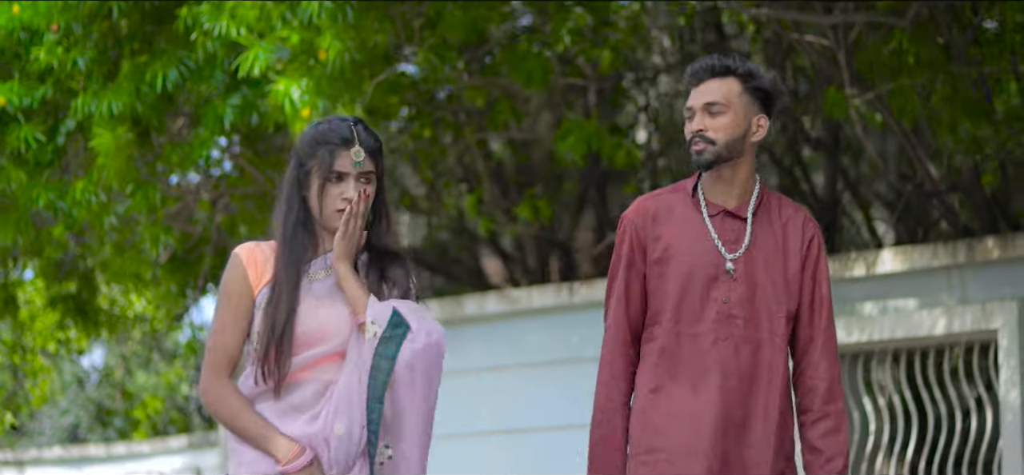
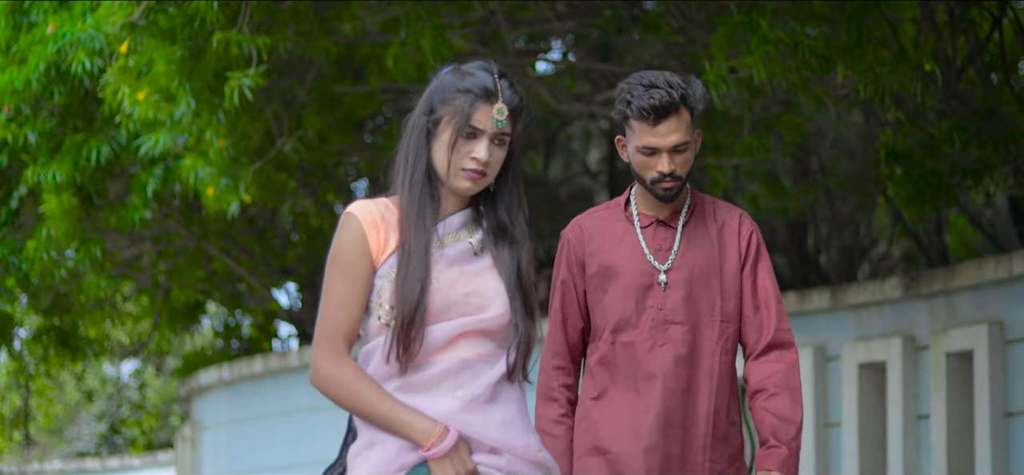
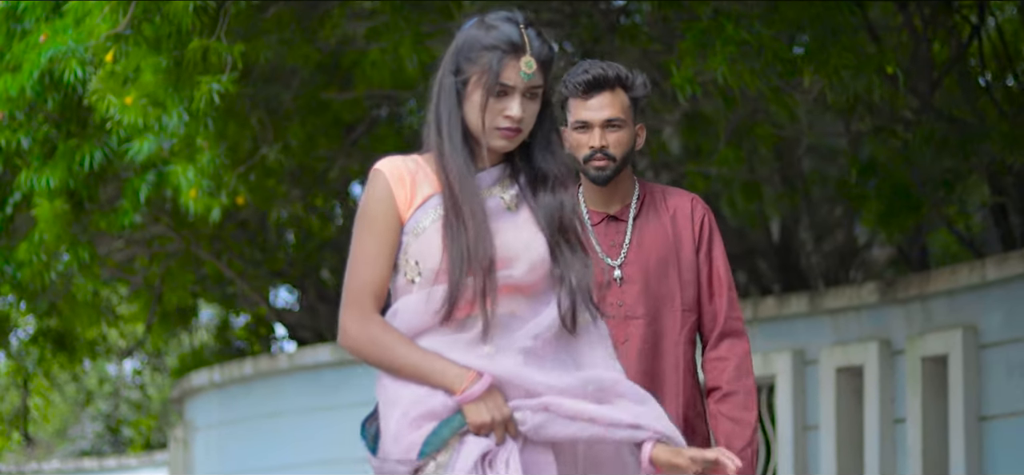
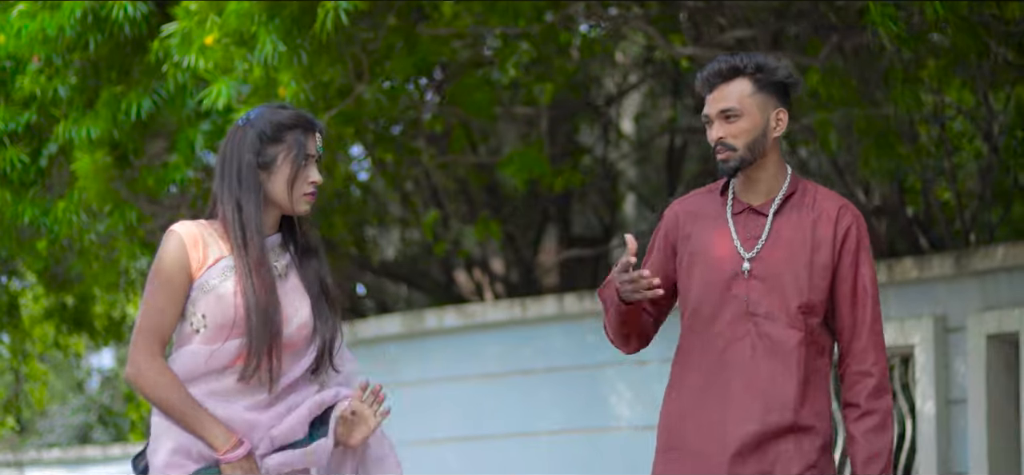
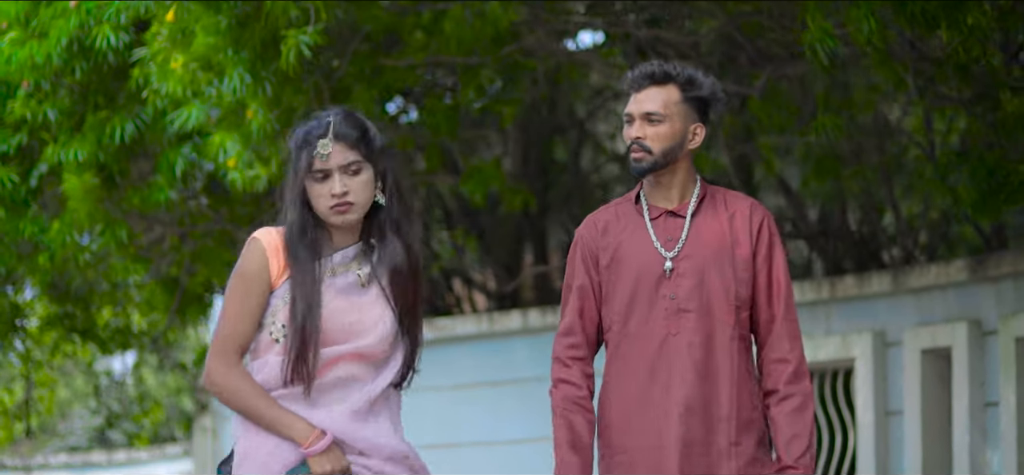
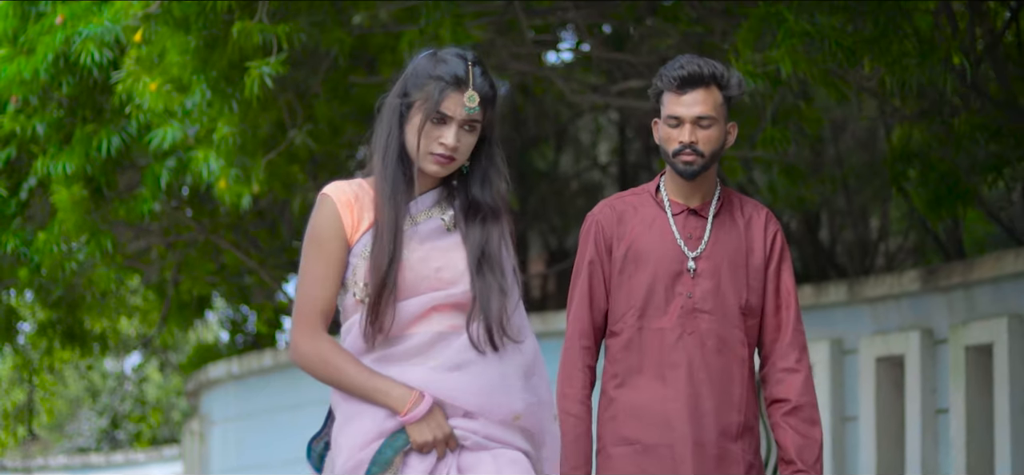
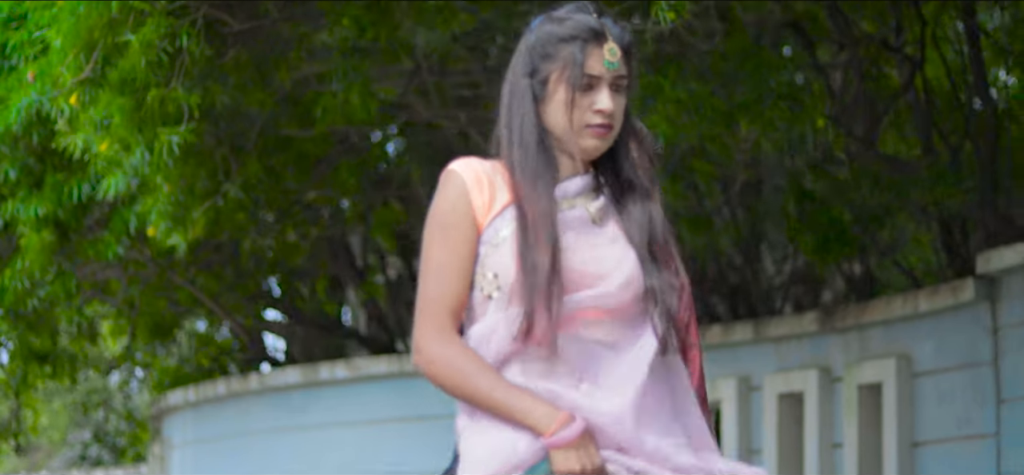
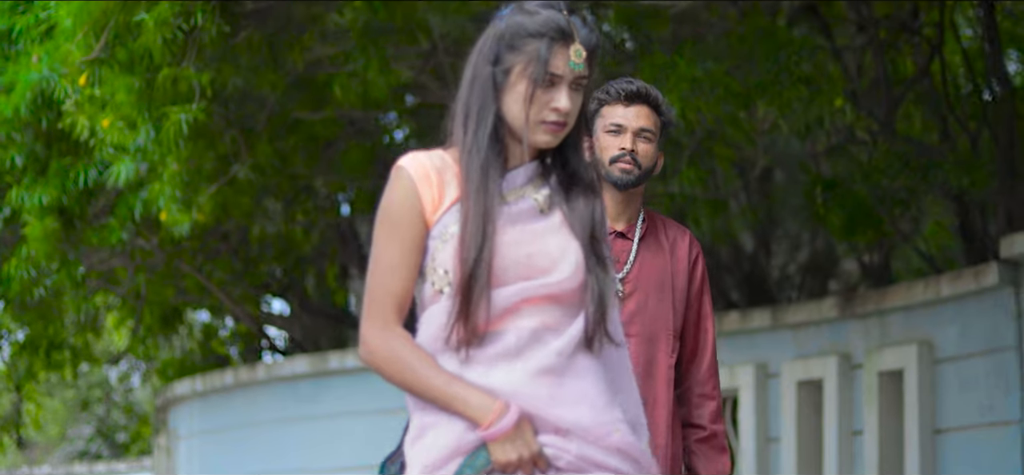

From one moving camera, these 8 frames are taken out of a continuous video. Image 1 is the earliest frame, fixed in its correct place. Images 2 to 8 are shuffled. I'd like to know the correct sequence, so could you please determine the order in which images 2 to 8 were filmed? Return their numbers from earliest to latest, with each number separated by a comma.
4, 5, 6, 2, 3, 8, 7
